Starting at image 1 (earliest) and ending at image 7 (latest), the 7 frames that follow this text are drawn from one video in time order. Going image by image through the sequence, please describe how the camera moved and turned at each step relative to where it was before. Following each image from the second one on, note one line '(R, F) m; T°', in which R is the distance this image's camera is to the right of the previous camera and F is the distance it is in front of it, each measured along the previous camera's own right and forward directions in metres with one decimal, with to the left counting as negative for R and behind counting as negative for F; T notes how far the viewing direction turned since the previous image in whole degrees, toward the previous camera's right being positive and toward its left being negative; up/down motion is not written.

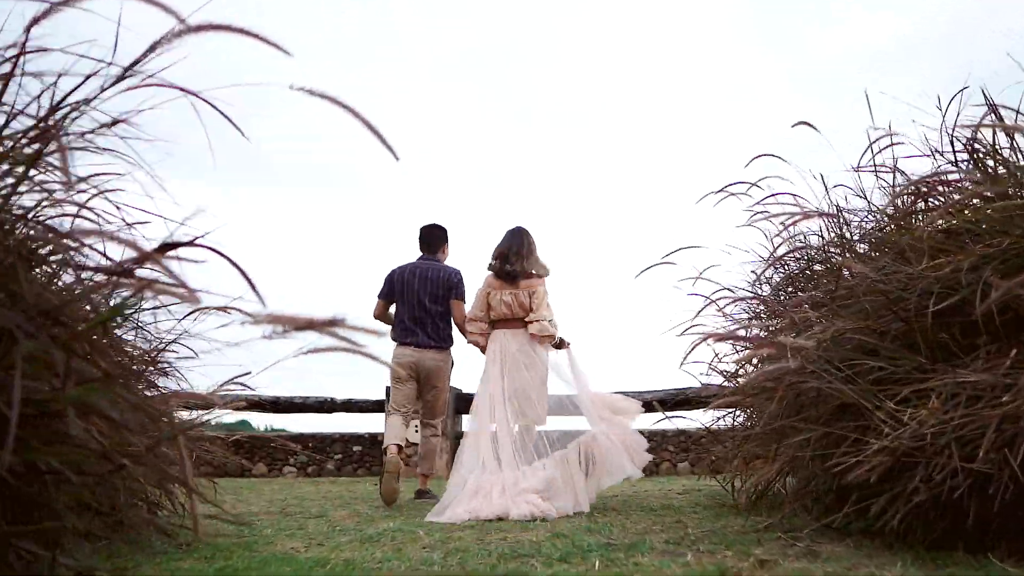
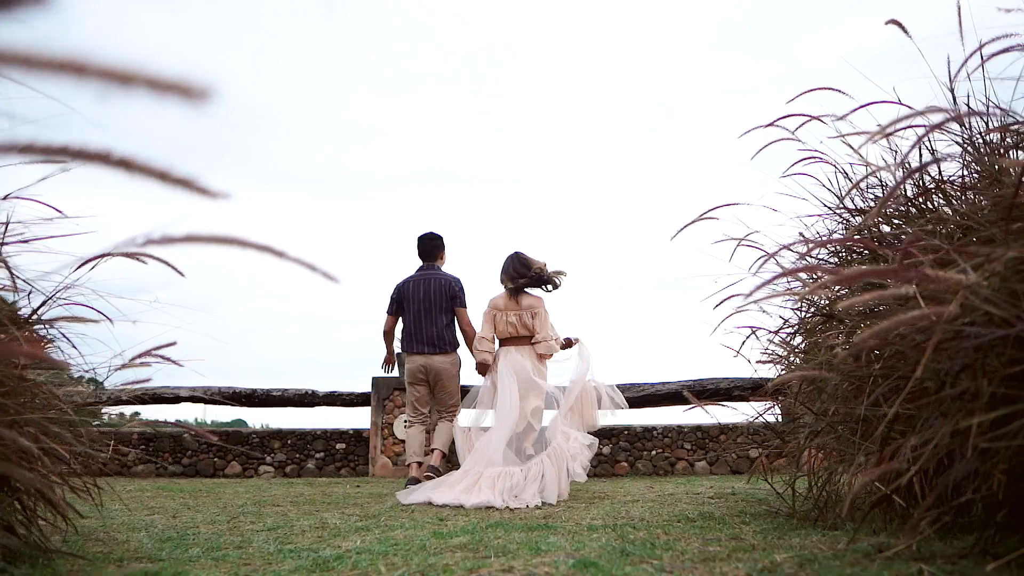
(0.0, +0.8) m; 0°
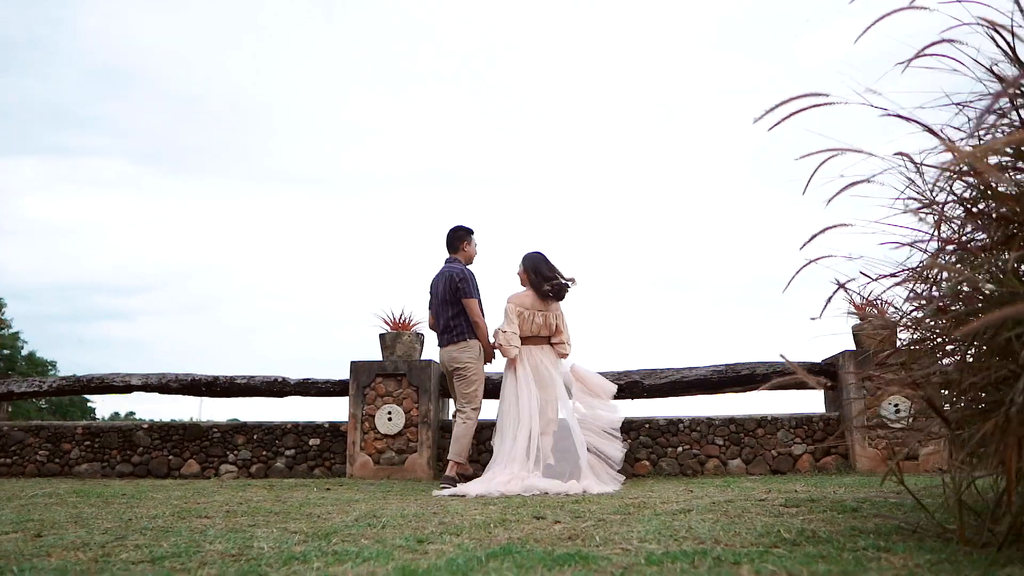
(0.0, +1.1) m; 0°
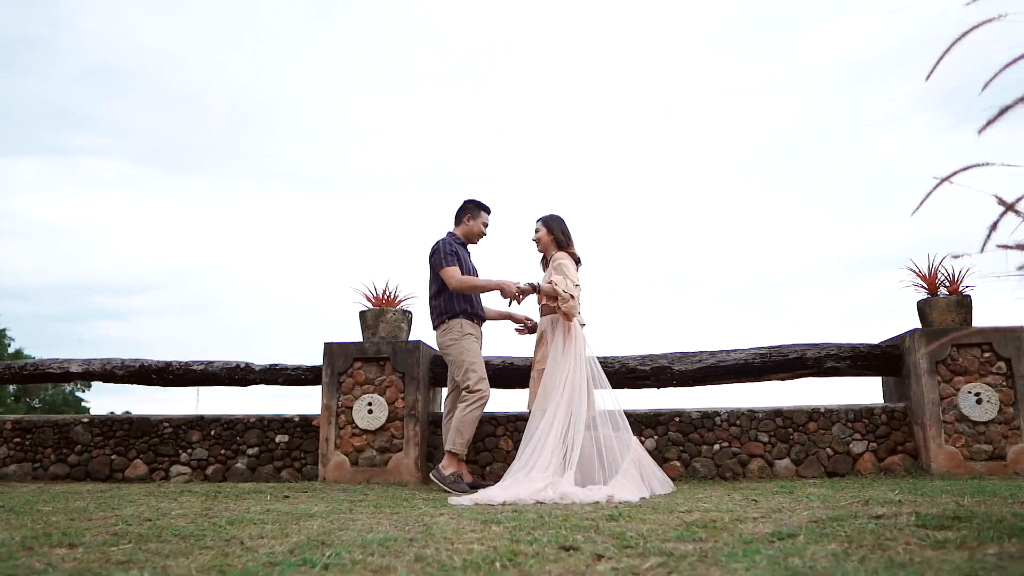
(0.0, +1.1) m; 0°
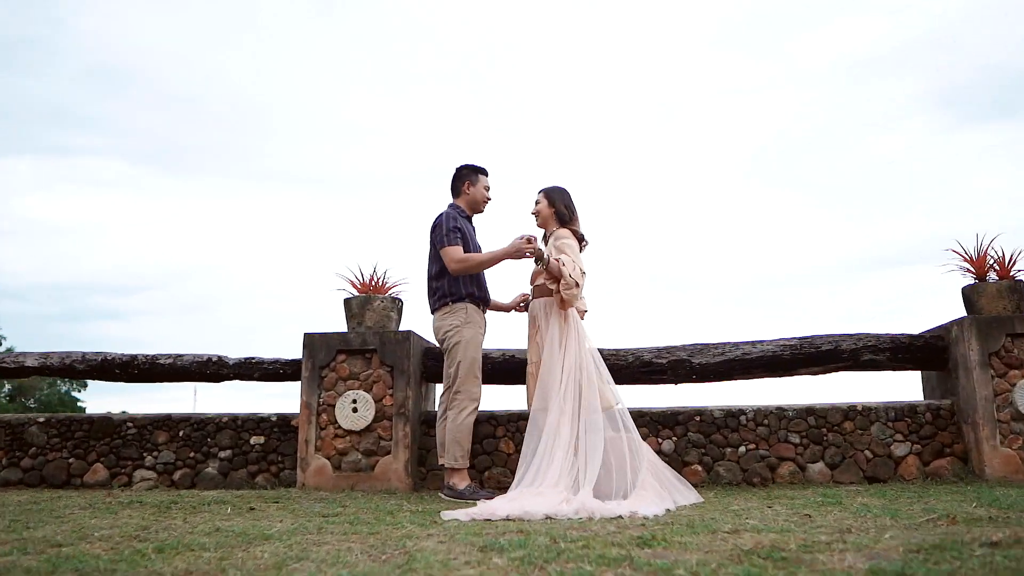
(0.0, +0.6) m; 0°
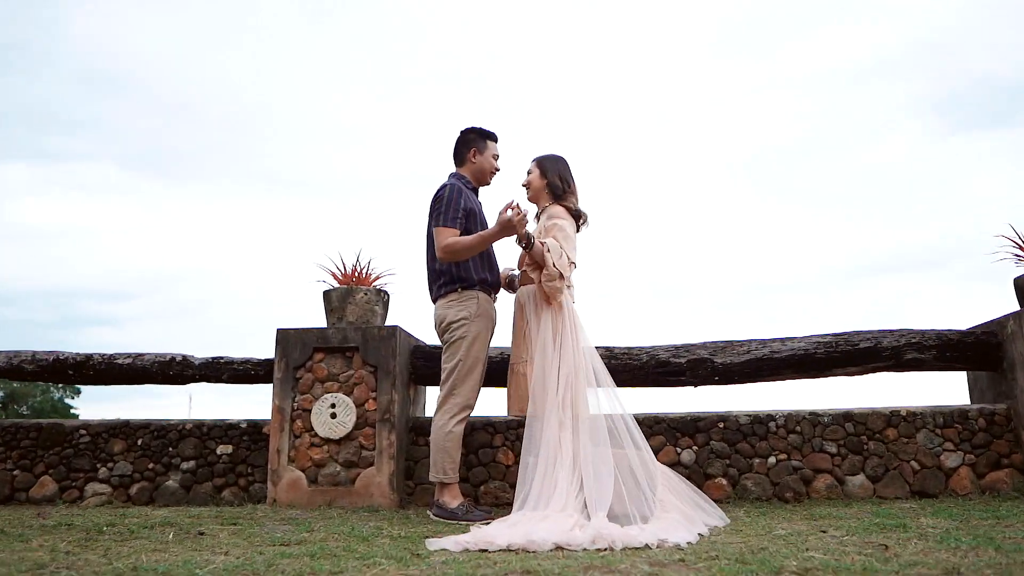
(0.0, +0.6) m; 0°
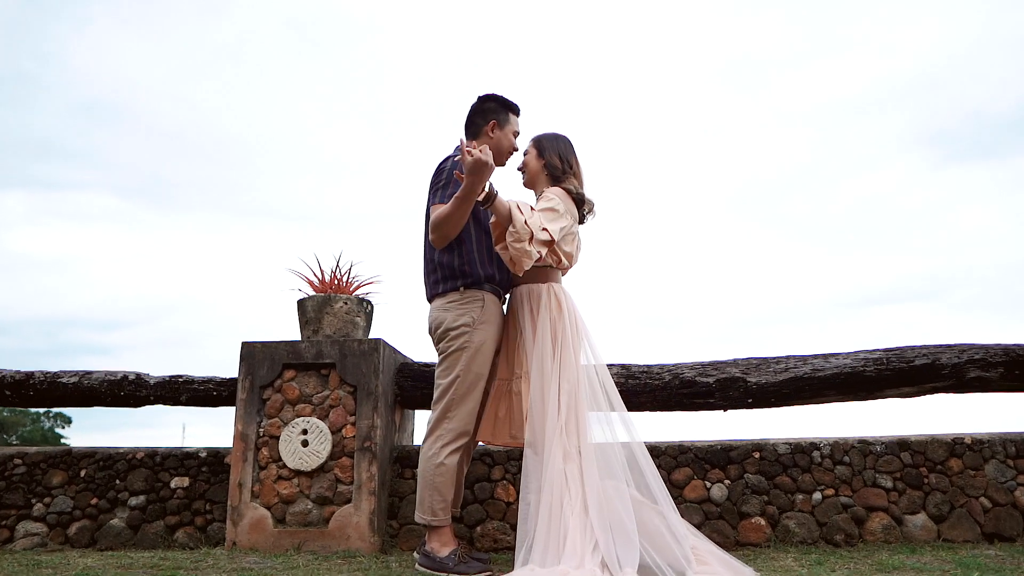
(0.0, +0.6) m; 0°
